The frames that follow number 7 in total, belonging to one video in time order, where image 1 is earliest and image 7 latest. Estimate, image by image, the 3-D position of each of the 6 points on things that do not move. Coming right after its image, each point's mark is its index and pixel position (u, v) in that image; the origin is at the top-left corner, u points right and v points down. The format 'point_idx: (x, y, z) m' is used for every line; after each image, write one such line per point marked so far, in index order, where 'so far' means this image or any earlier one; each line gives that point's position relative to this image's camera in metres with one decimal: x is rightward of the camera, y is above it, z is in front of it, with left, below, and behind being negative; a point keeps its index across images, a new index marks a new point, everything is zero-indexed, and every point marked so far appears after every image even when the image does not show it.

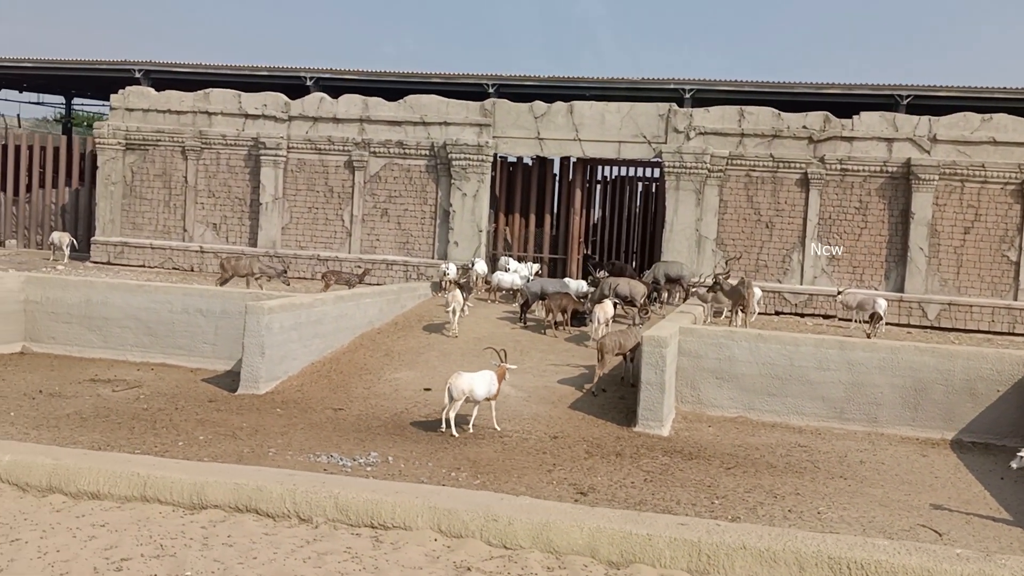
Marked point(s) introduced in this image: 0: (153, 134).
0: (-4.9, +2.1, +14.5) m
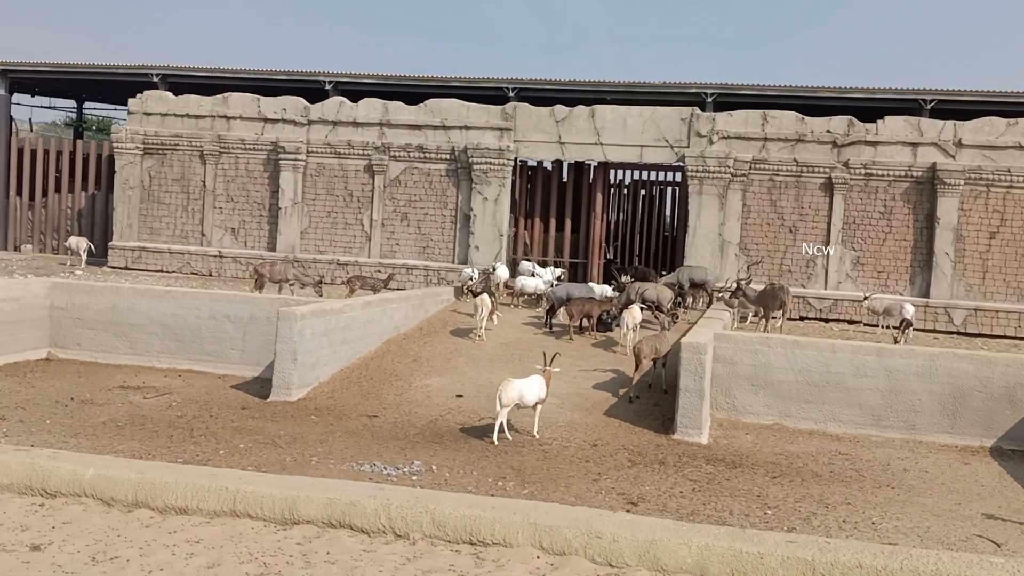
0: (-4.7, +2.1, +14.5) m
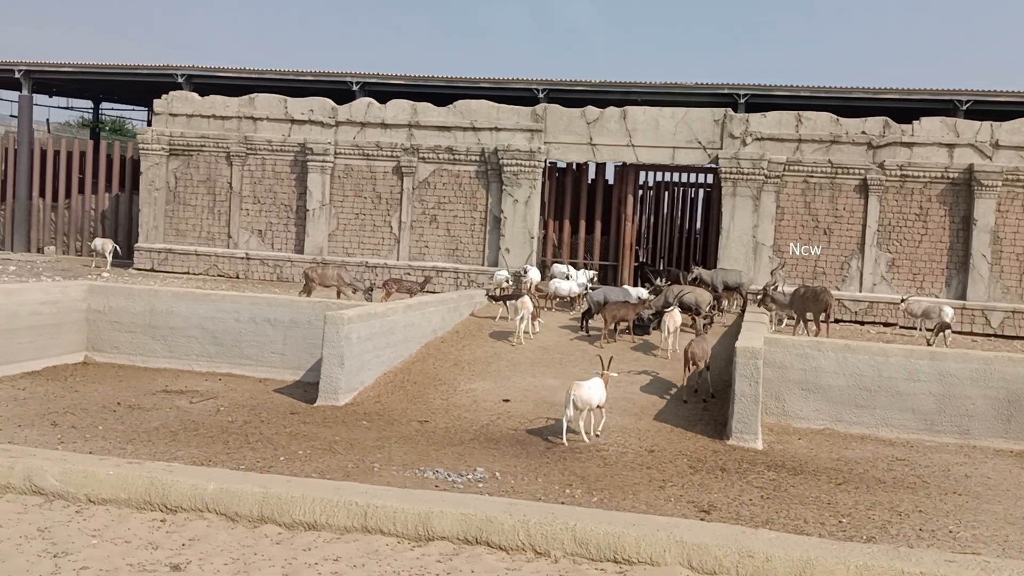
0: (-4.3, +2.0, +14.4) m
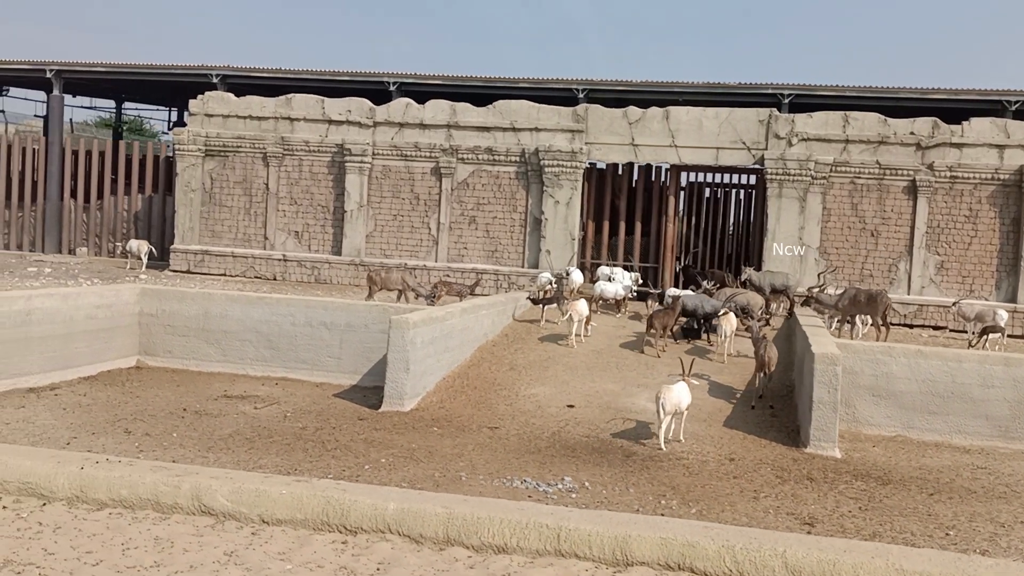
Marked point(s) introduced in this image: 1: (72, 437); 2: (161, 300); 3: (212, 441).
0: (-3.8, +2.0, +14.3) m
1: (-2.7, -0.9, +6.5) m
2: (-3.2, -0.1, +9.5) m
3: (-1.9, -1.0, +6.6) m
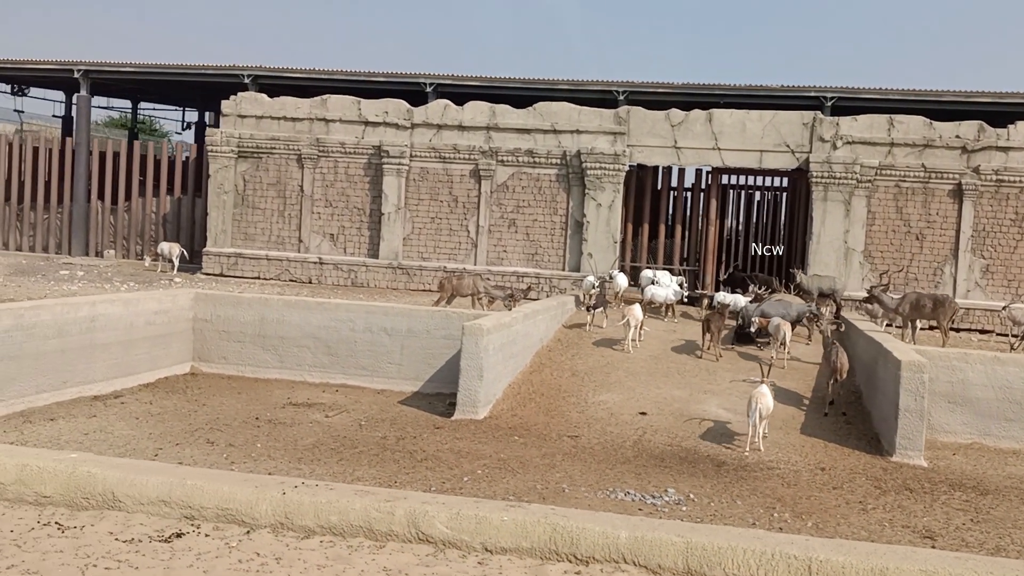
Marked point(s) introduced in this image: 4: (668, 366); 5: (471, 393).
0: (-3.3, +2.0, +14.1) m
1: (-2.1, -1.0, +6.3) m
2: (-2.6, -0.2, +9.4) m
3: (-1.3, -1.0, +6.4) m
4: (+1.4, -0.7, +9.8) m
5: (-0.3, -0.8, +7.8) m
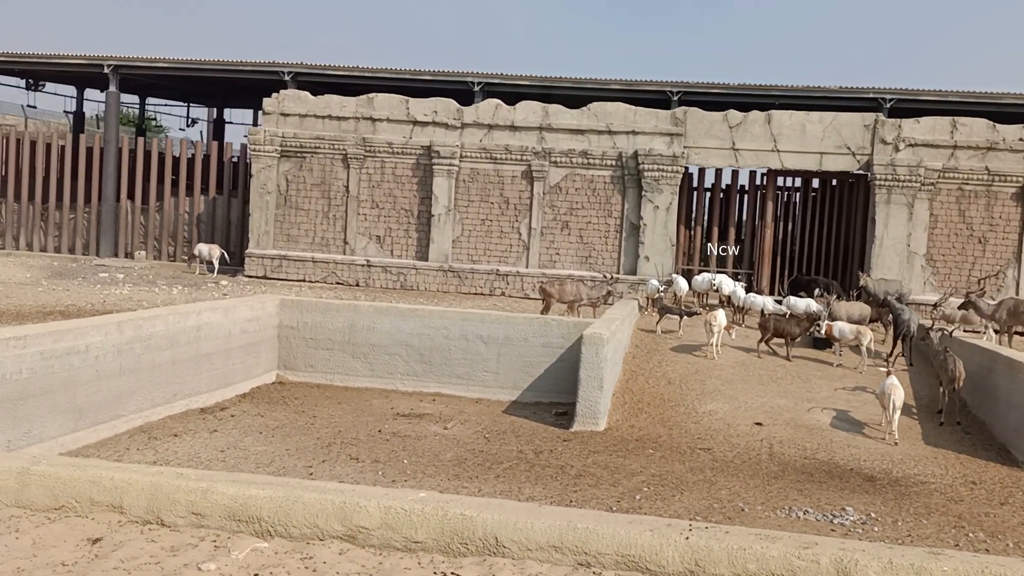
0: (-2.6, +1.9, +13.8) m
1: (-1.2, -1.0, +6.0) m
2: (-1.8, -0.2, +9.1) m
3: (-0.4, -1.1, +6.2) m
4: (+2.3, -0.8, +9.7) m
5: (+0.6, -0.8, +7.6) m
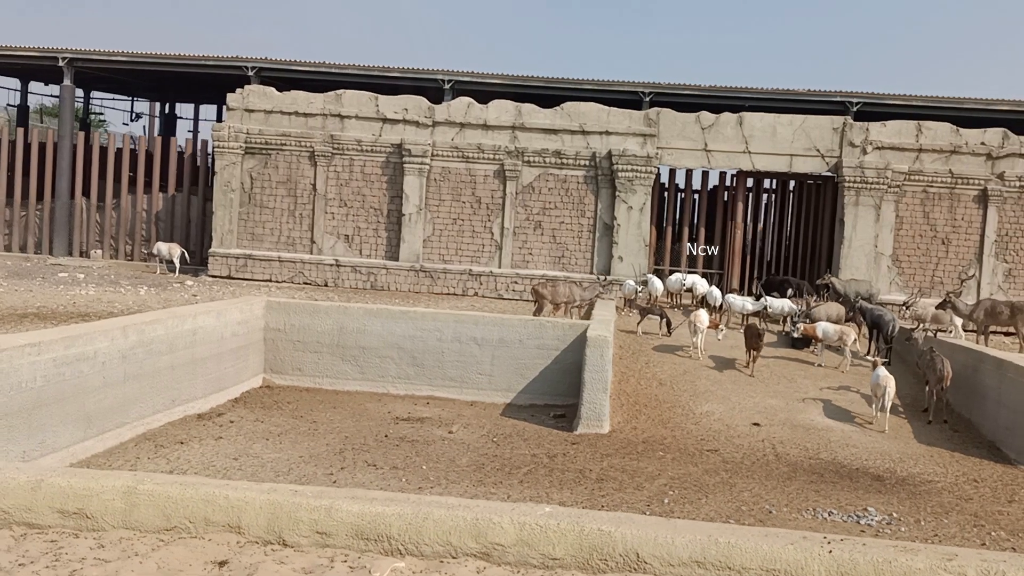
0: (-3.0, +1.9, +13.5) m
1: (-1.0, -1.0, +5.9) m
2: (-1.9, -0.2, +8.9) m
3: (-0.2, -1.1, +6.1) m
4: (+2.1, -0.8, +9.8) m
5: (+0.6, -0.9, +7.6) m
